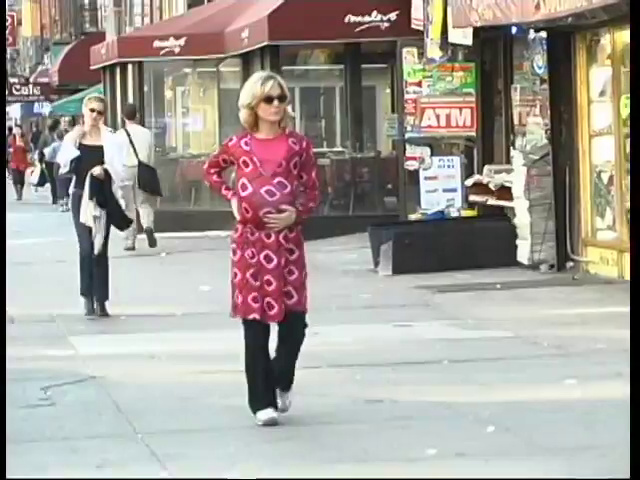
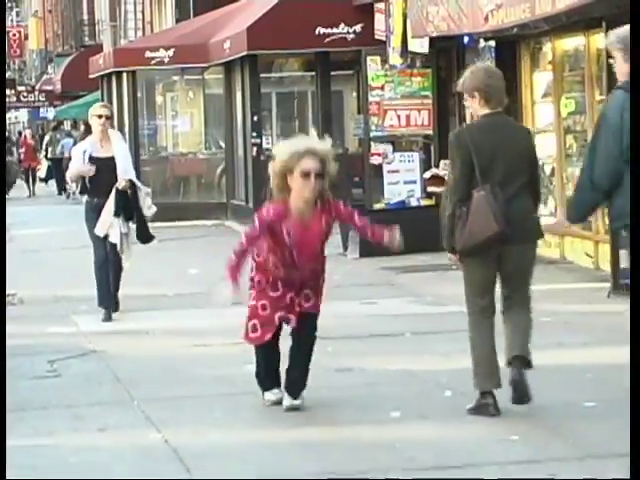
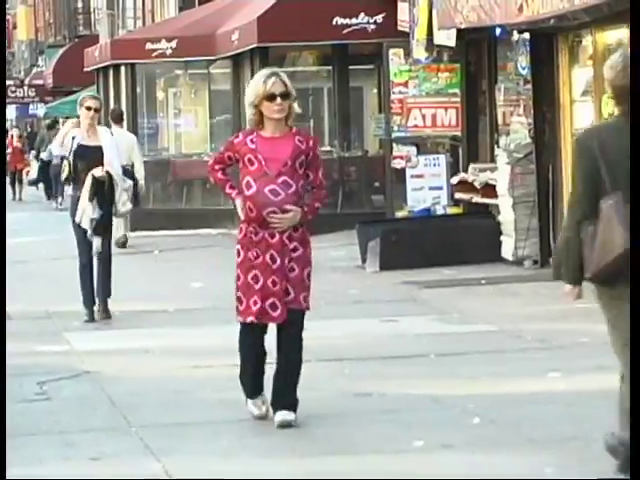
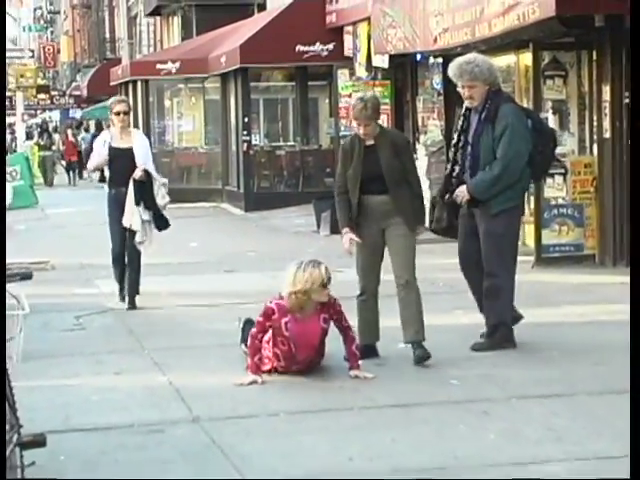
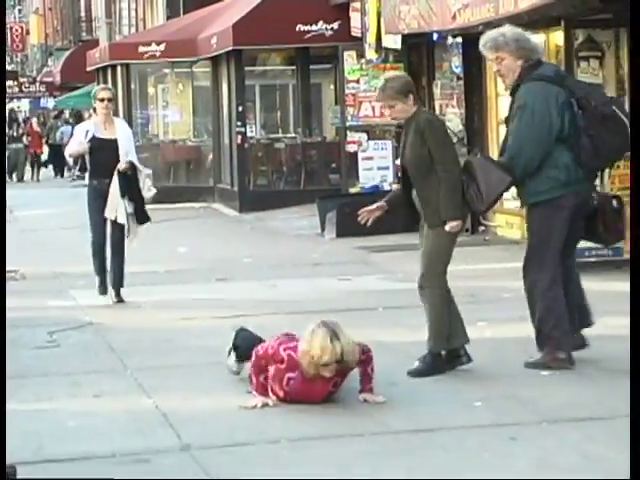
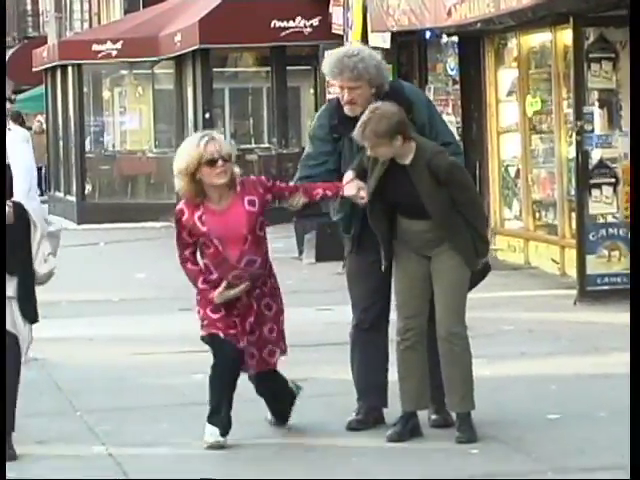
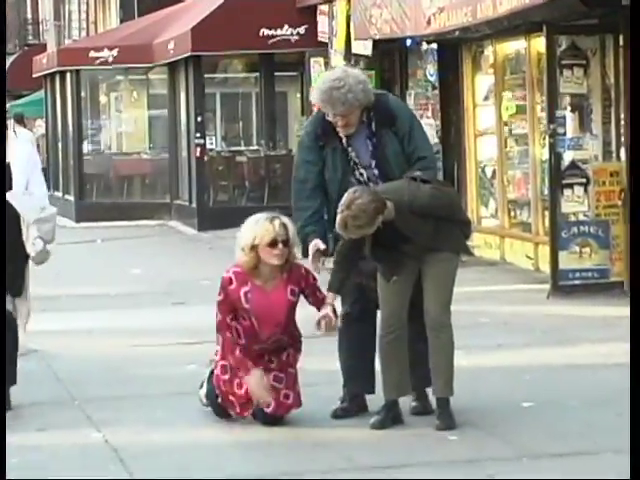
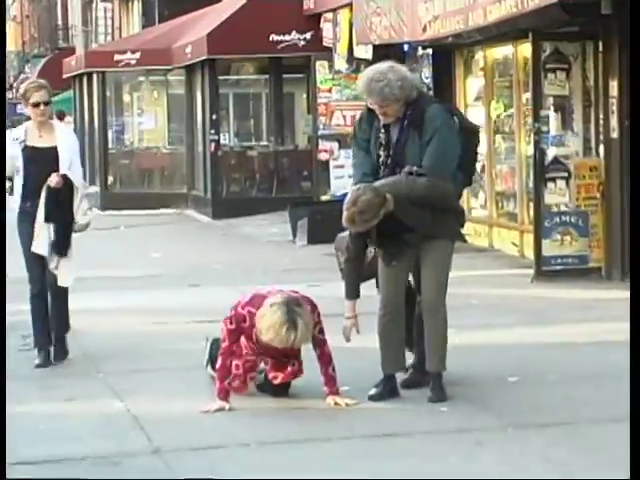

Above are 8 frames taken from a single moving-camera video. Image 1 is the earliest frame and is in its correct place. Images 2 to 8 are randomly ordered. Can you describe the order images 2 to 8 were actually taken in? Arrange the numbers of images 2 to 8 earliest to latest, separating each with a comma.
3, 2, 5, 4, 8, 7, 6
